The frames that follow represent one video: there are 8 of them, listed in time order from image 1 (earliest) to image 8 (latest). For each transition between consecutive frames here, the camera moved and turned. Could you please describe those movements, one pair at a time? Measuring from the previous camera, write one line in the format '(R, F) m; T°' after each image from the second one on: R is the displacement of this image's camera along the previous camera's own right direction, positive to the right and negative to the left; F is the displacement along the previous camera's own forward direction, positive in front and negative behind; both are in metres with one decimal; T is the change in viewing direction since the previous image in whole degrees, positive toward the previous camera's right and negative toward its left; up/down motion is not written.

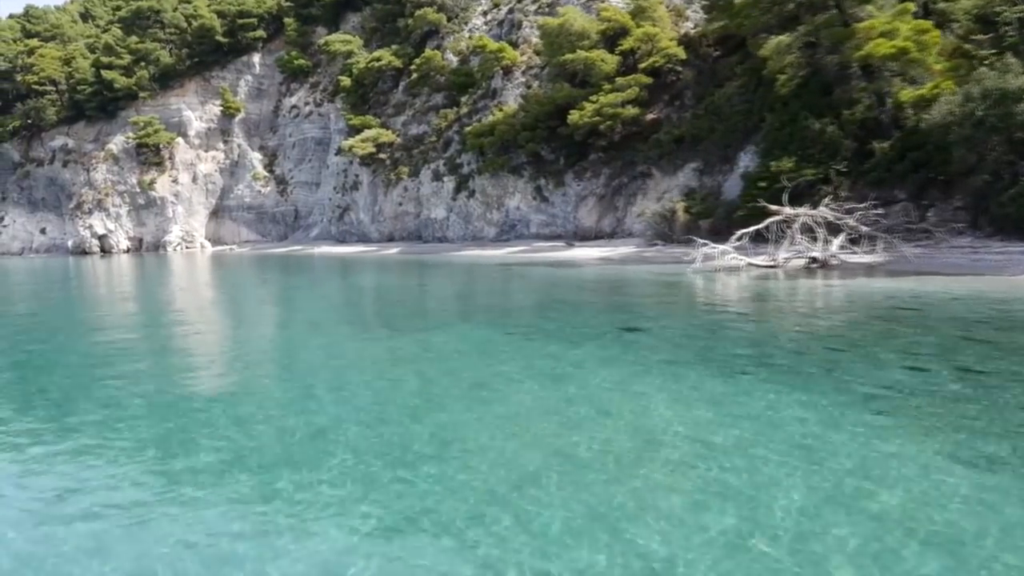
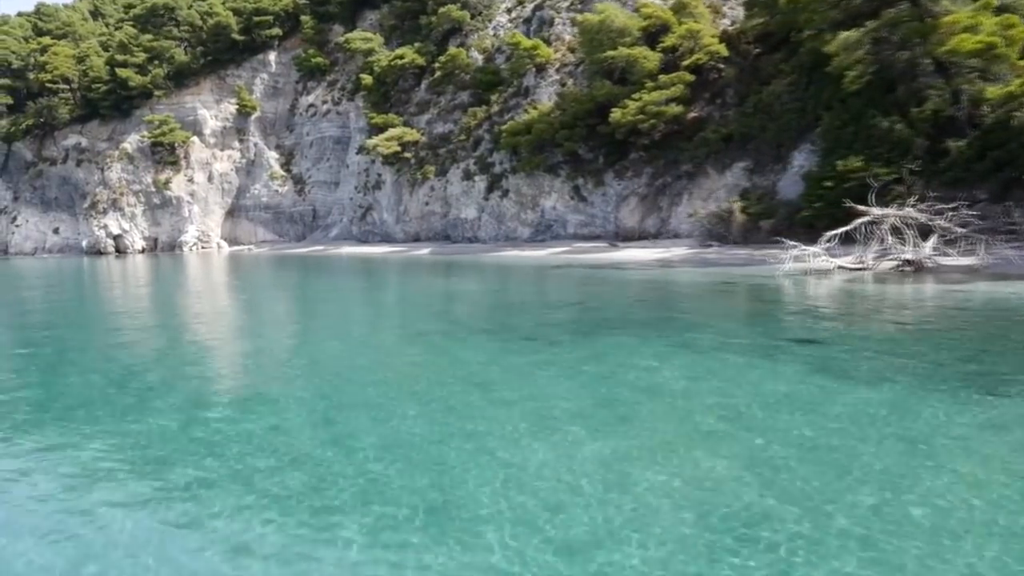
(-1.9, +0.6) m; 0°
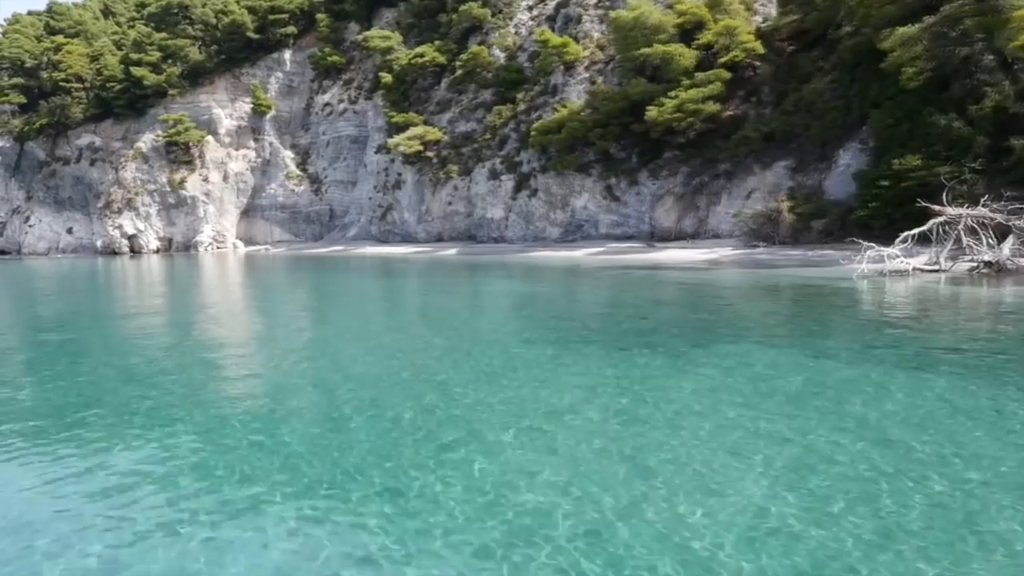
(-1.4, +0.5) m; 0°
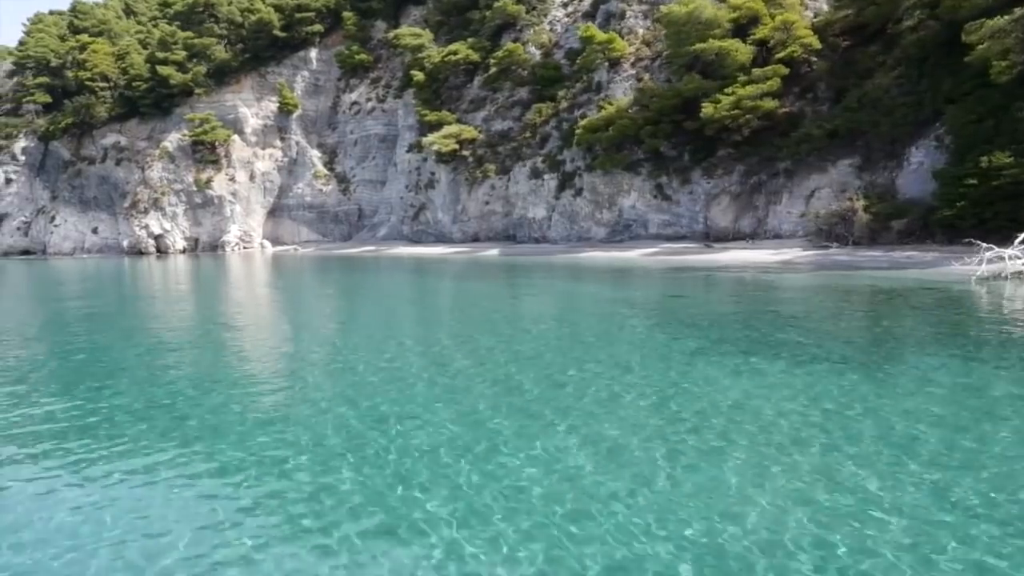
(-1.9, +0.7) m; -1°
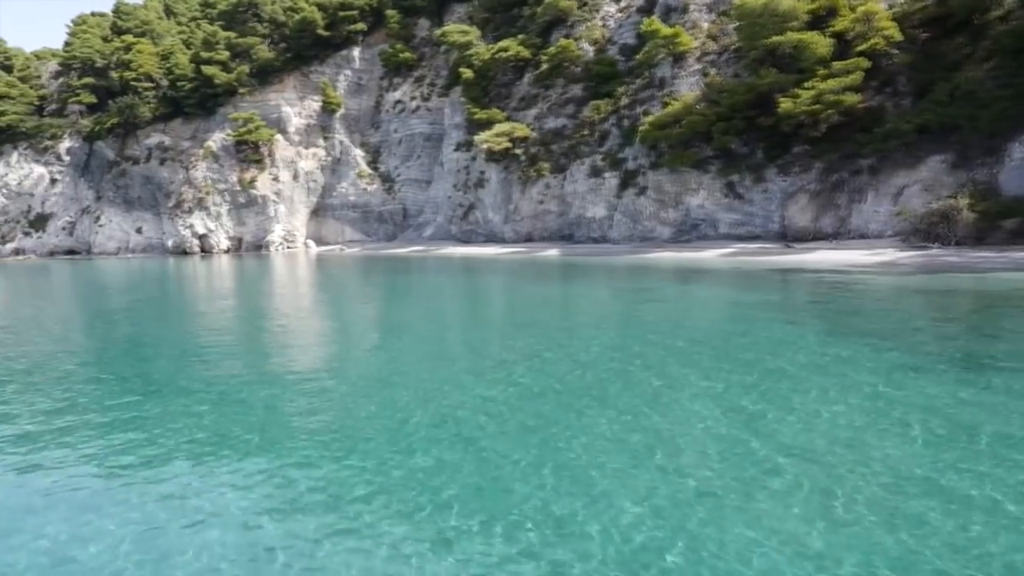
(-1.9, +0.8) m; -2°
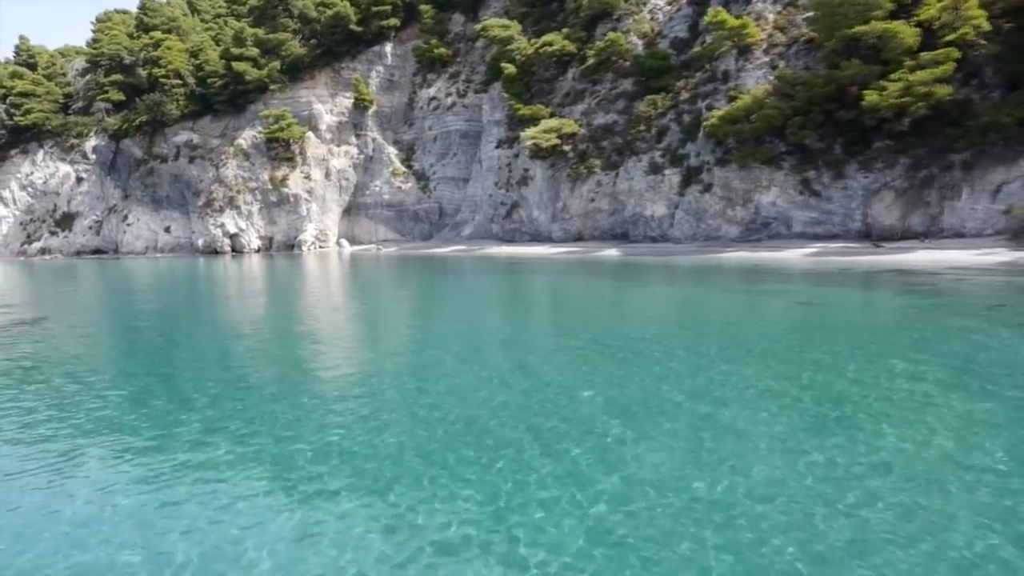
(-2.5, +1.3) m; 0°
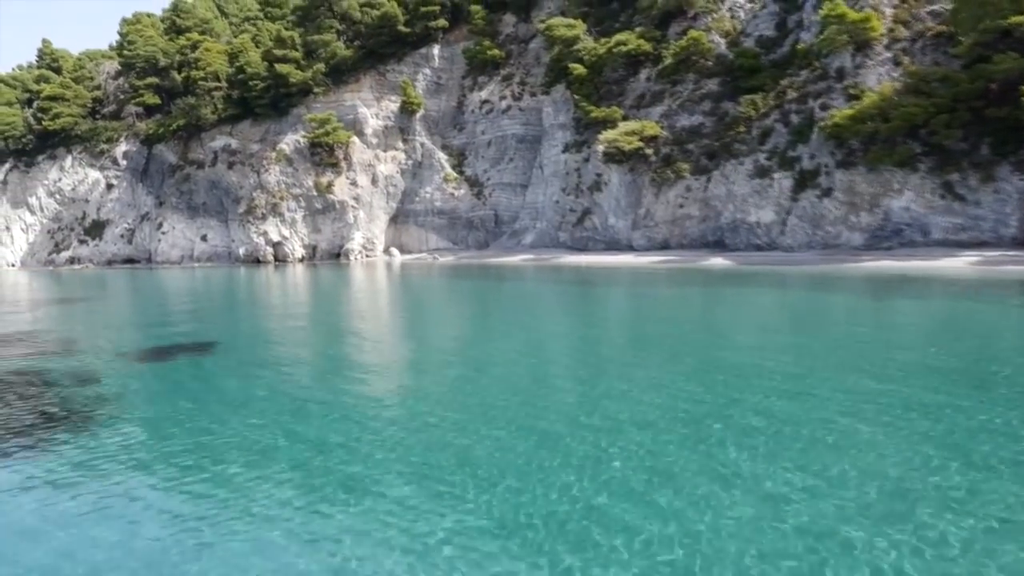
(-4.8, +2.5) m; 0°
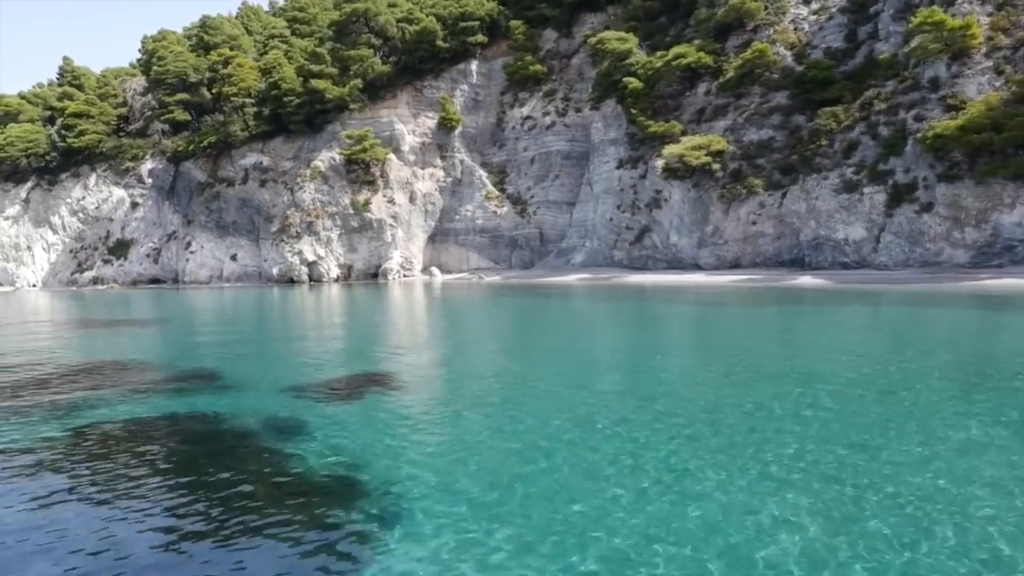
(-3.5, +1.9) m; 0°
